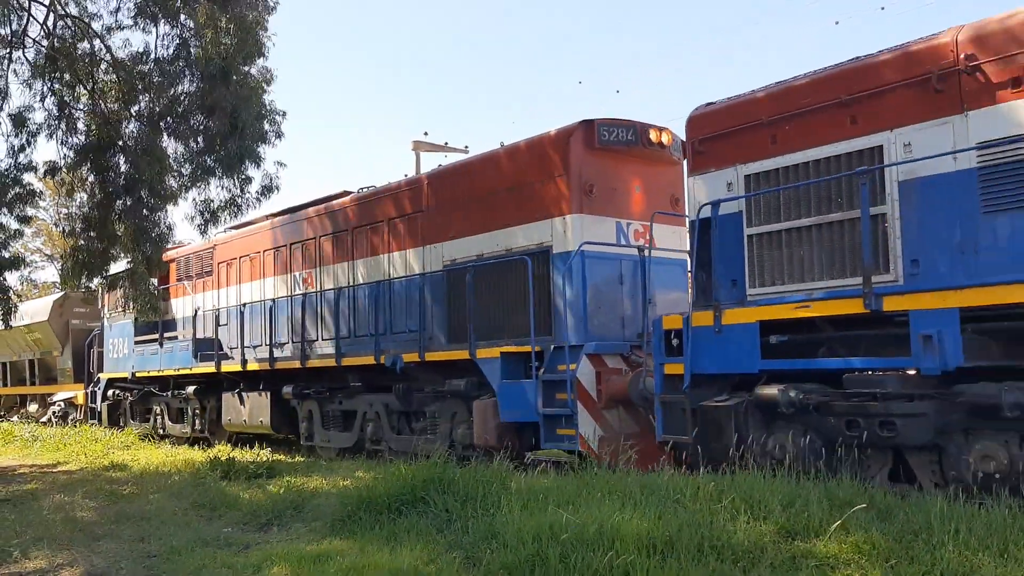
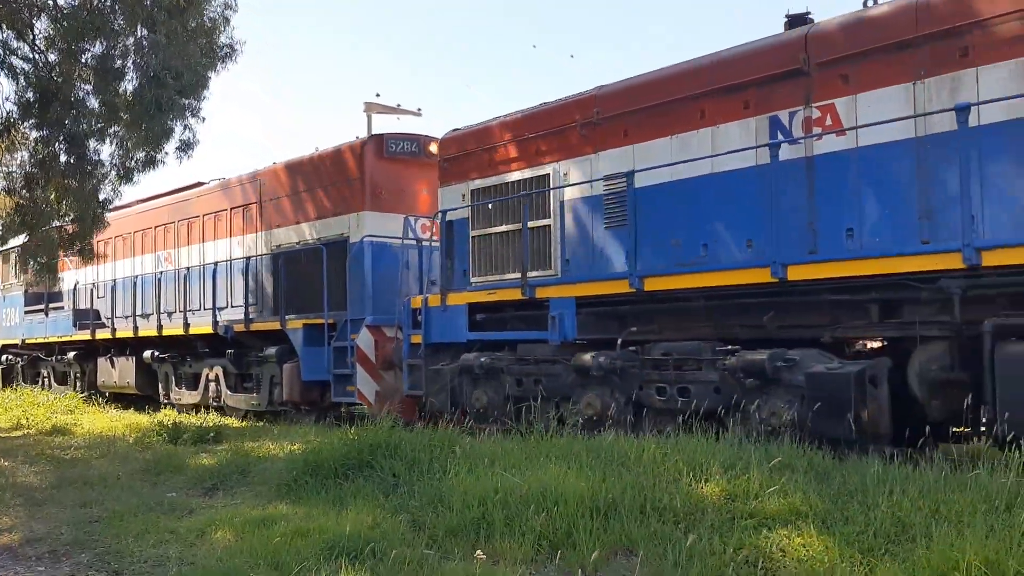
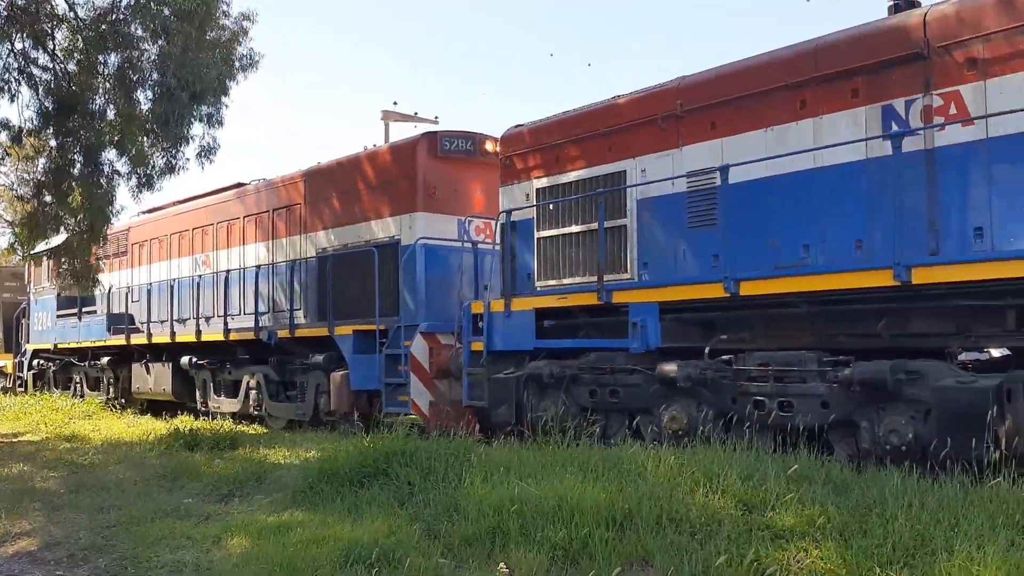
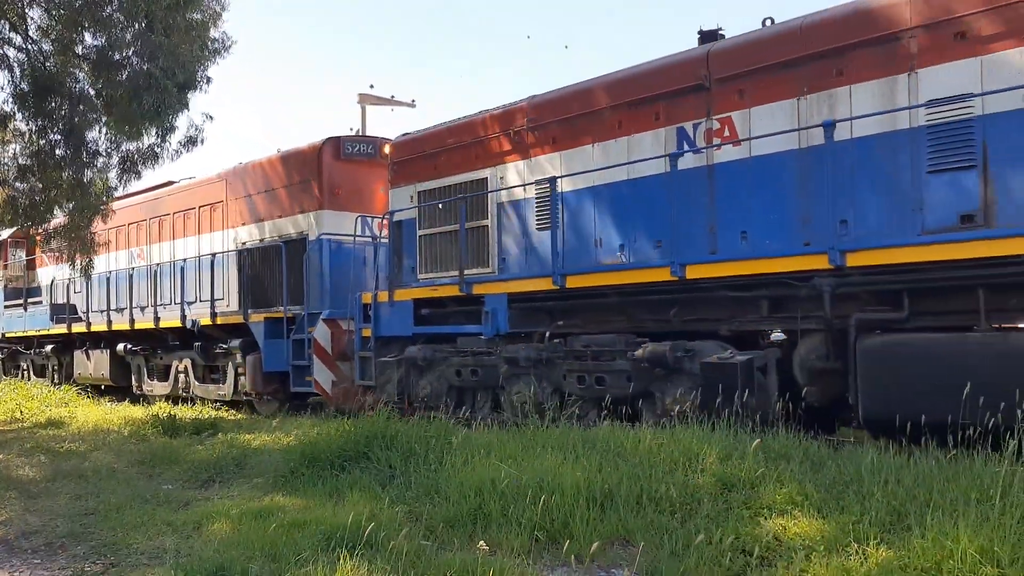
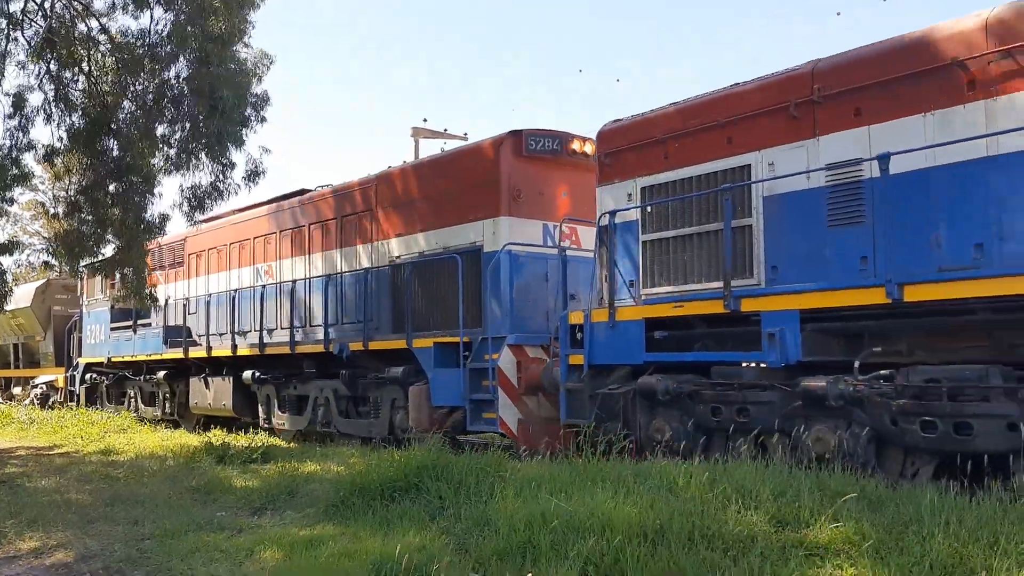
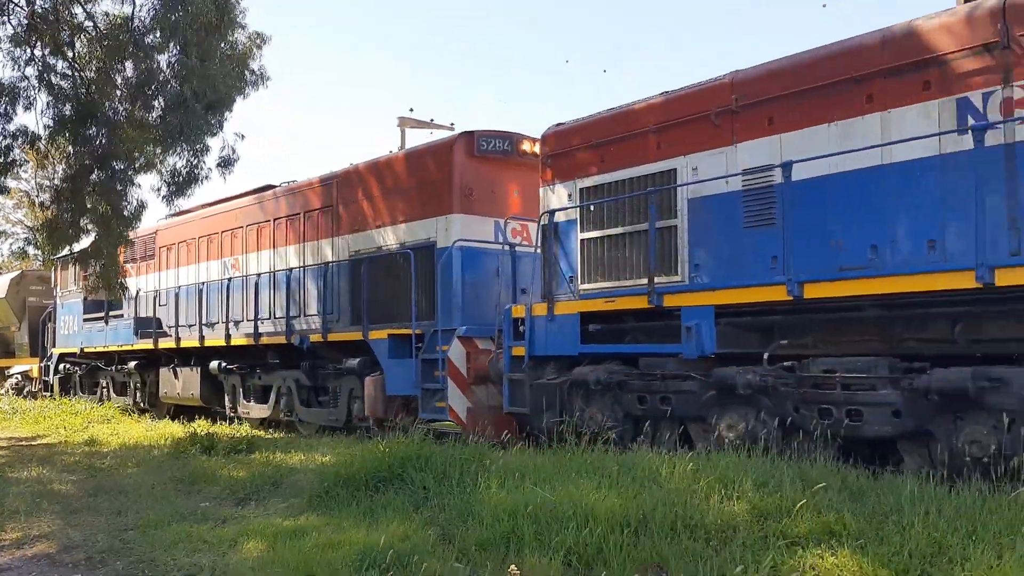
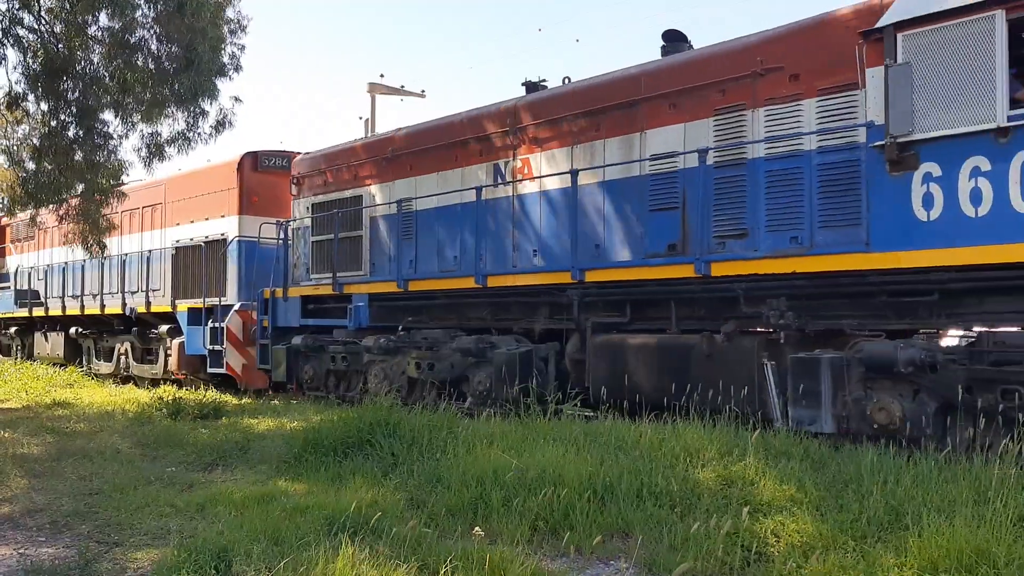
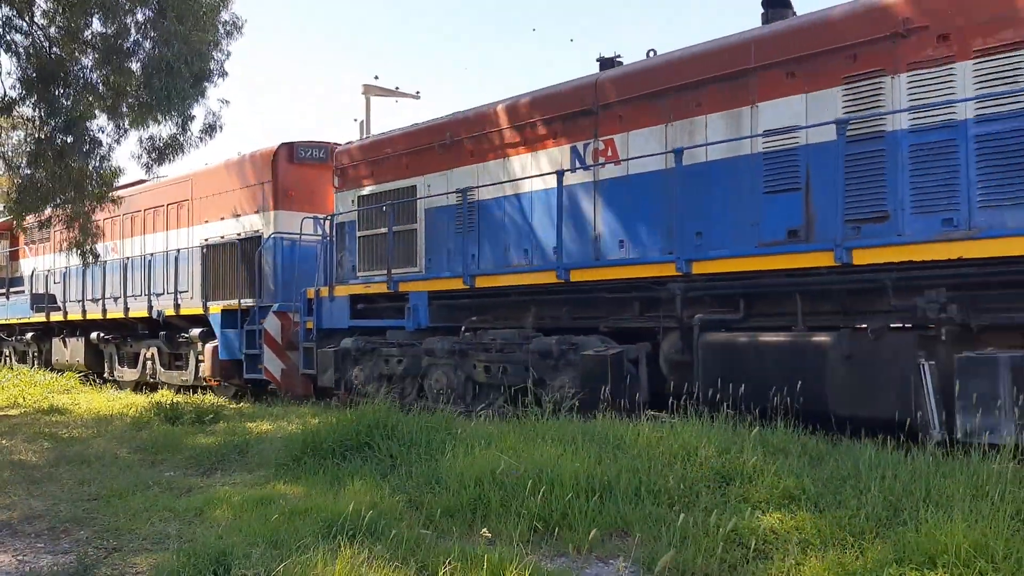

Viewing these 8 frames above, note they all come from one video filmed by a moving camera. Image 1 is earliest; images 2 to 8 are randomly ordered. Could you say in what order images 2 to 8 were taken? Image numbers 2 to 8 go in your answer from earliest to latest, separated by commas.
5, 6, 3, 2, 4, 8, 7
